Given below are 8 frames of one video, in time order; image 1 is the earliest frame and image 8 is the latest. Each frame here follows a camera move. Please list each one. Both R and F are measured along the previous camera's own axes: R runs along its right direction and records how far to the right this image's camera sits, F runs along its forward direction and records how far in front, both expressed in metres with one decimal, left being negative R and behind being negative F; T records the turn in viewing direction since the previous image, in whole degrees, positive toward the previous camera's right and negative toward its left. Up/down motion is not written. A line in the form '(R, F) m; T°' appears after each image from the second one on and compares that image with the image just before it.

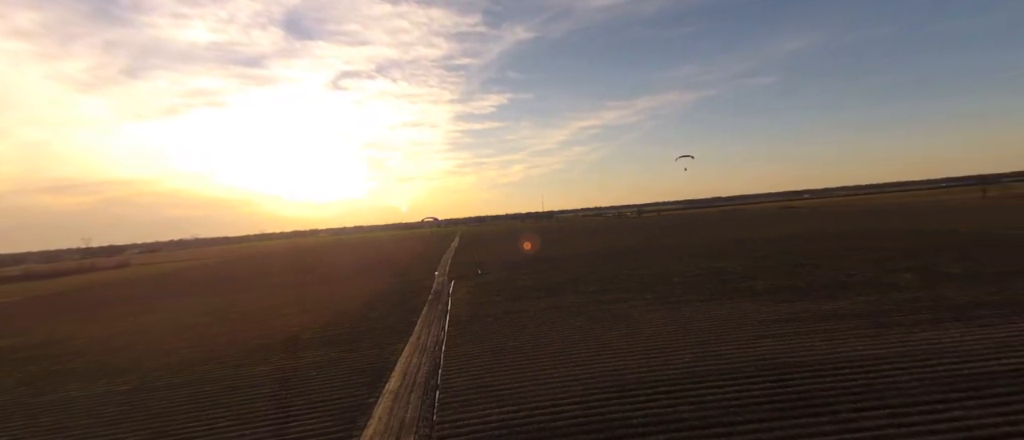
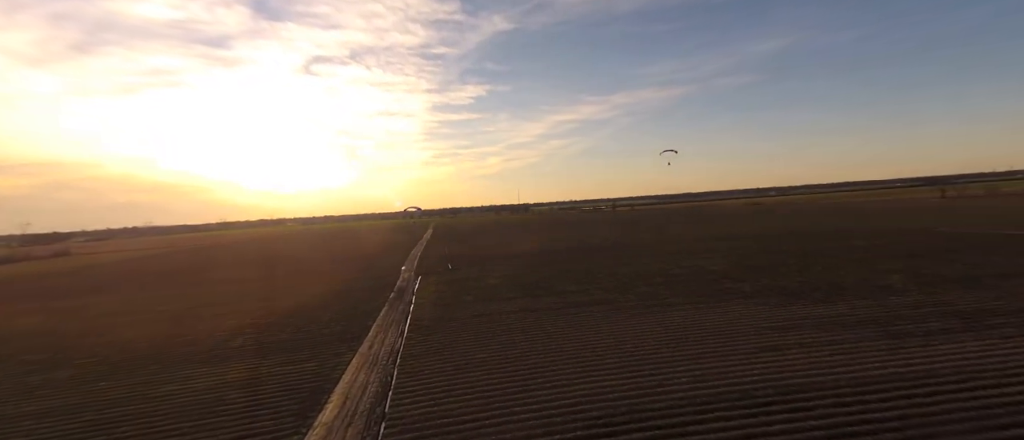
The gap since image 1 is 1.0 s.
(+0.1, +1.1) m; +3°
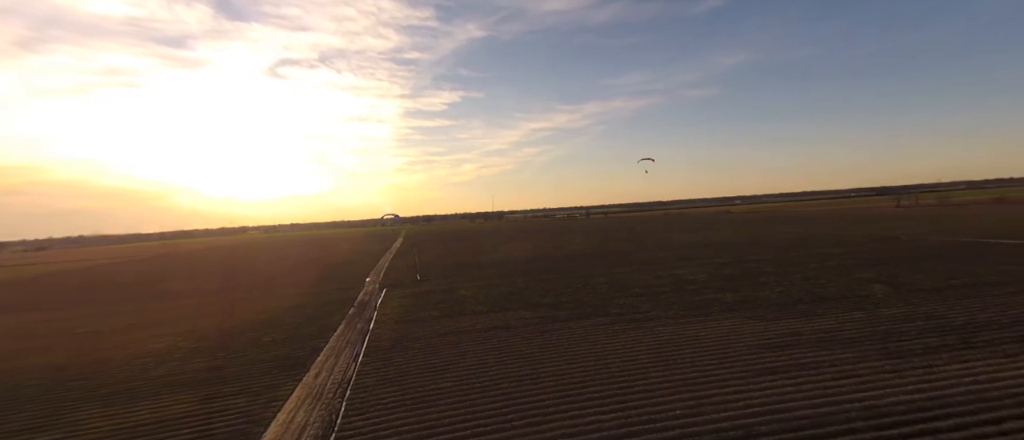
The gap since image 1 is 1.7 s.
(+0.1, +0.8) m; +3°
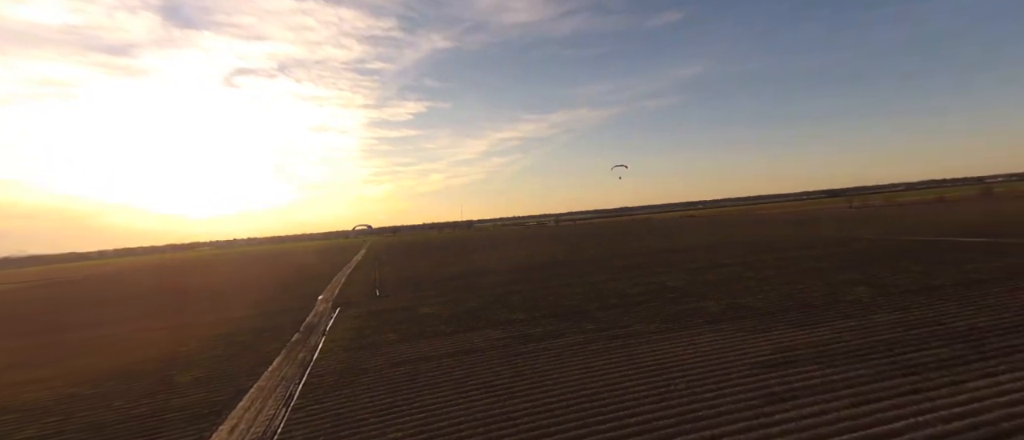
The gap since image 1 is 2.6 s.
(+0.1, +1.0) m; +4°
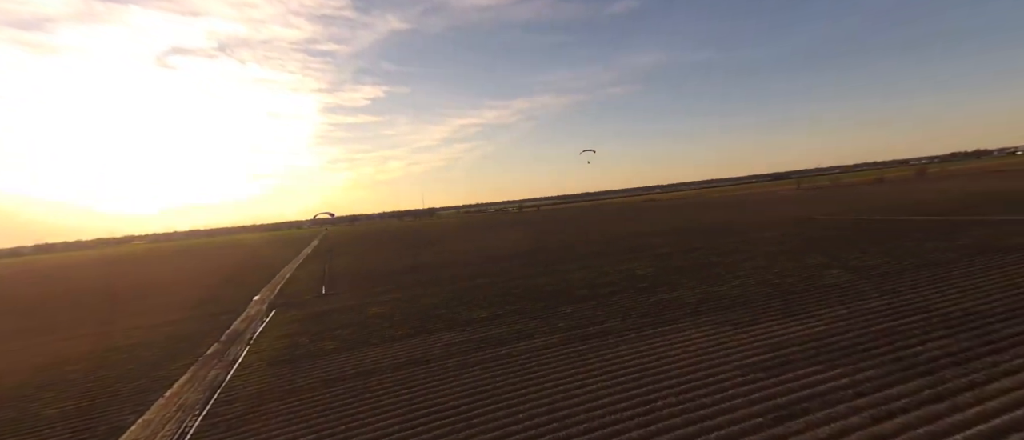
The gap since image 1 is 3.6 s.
(+0.1, +1.2) m; +4°
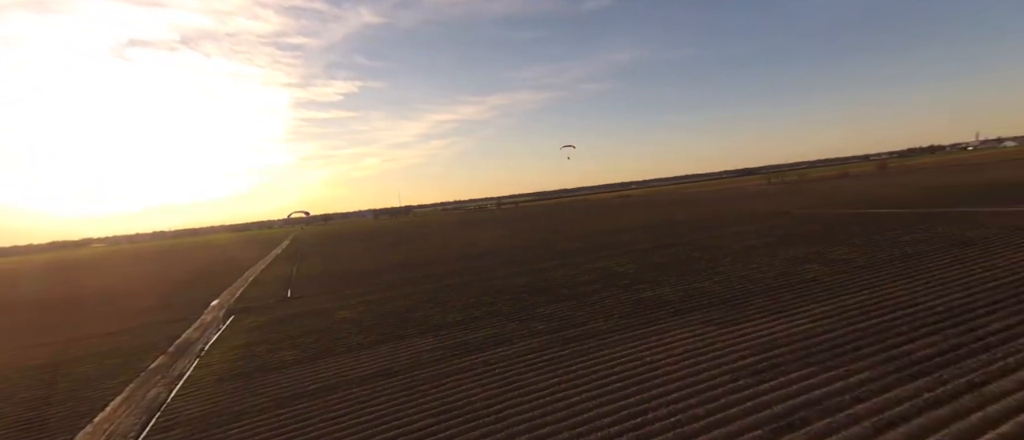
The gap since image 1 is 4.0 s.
(0.0, +0.5) m; +3°
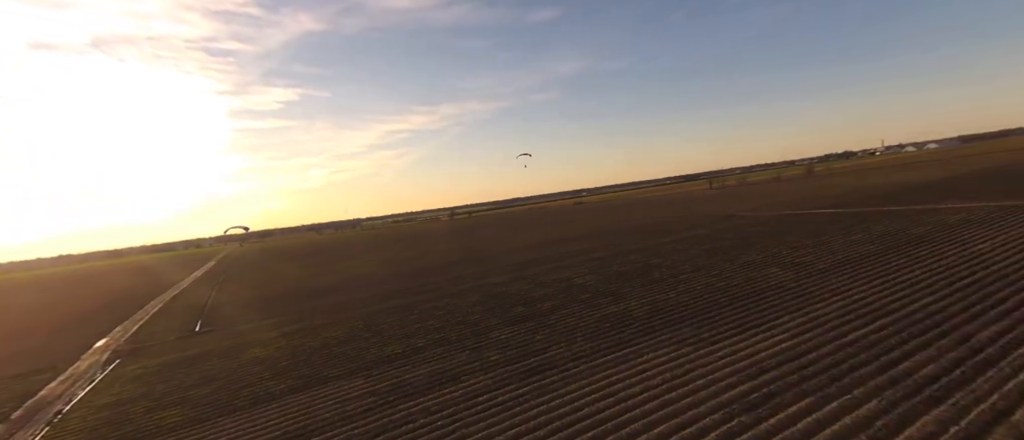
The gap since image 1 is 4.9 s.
(+0.1, +1.2) m; +6°
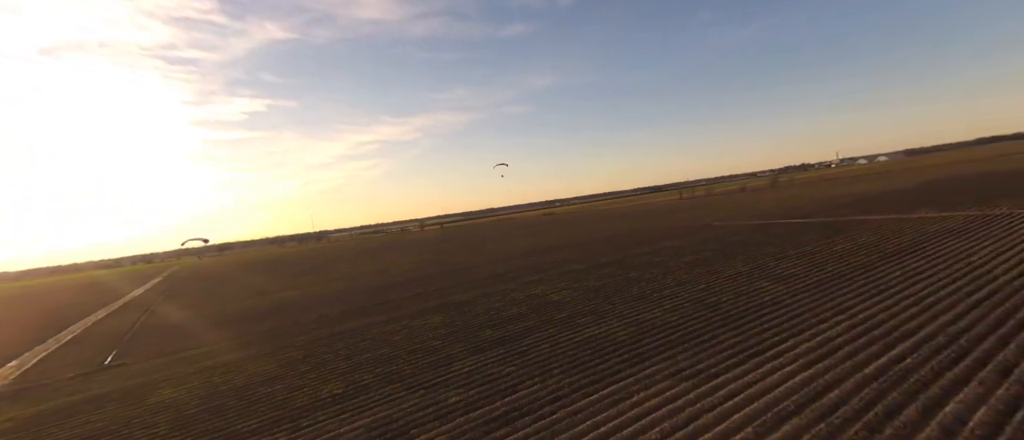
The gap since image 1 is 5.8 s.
(+0.1, +1.2) m; +3°
